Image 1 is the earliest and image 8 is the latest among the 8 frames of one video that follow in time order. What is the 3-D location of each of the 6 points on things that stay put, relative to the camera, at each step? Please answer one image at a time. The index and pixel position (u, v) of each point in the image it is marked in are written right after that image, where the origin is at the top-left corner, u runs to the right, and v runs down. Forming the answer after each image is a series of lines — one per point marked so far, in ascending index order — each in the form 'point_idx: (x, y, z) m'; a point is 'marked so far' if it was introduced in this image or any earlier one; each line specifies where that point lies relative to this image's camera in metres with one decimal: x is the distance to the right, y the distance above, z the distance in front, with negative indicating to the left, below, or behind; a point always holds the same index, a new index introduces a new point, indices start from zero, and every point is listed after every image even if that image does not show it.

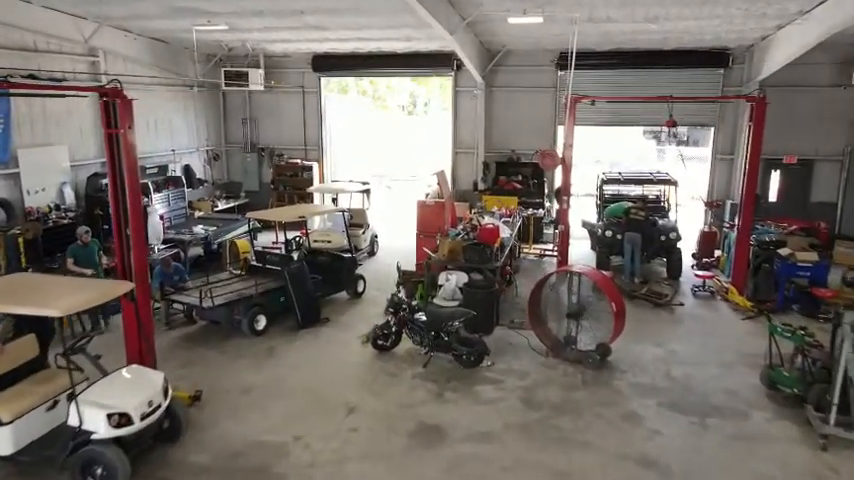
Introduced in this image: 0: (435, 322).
0: (+0.1, -0.8, +6.1) m
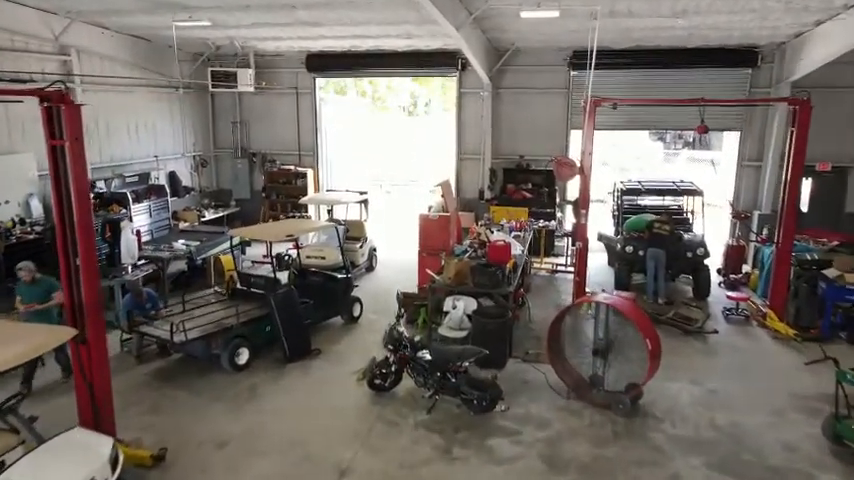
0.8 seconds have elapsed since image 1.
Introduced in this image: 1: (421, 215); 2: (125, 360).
0: (+0.1, -1.0, +5.2) m
1: (-0.1, +0.3, +7.7) m
2: (-3.2, -1.3, +6.3) m
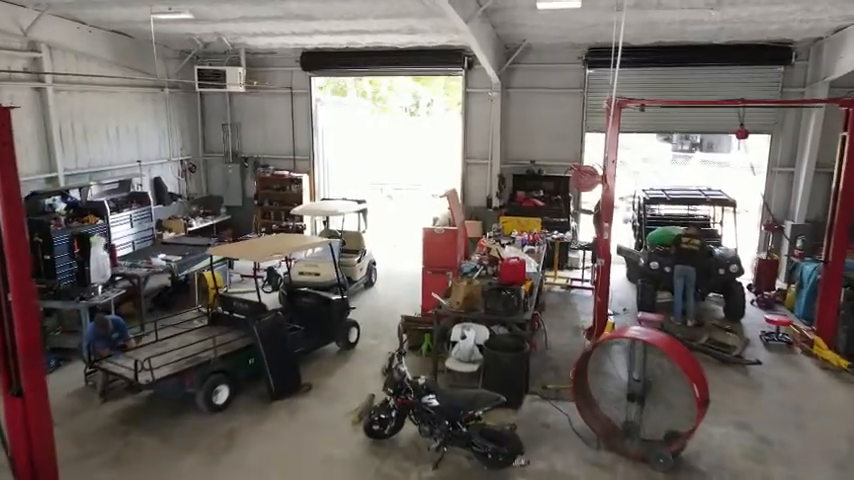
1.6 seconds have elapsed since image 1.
0: (+0.2, -1.2, +4.4) m
1: (0.0, +0.1, +6.9) m
2: (-3.1, -1.4, +5.6) m
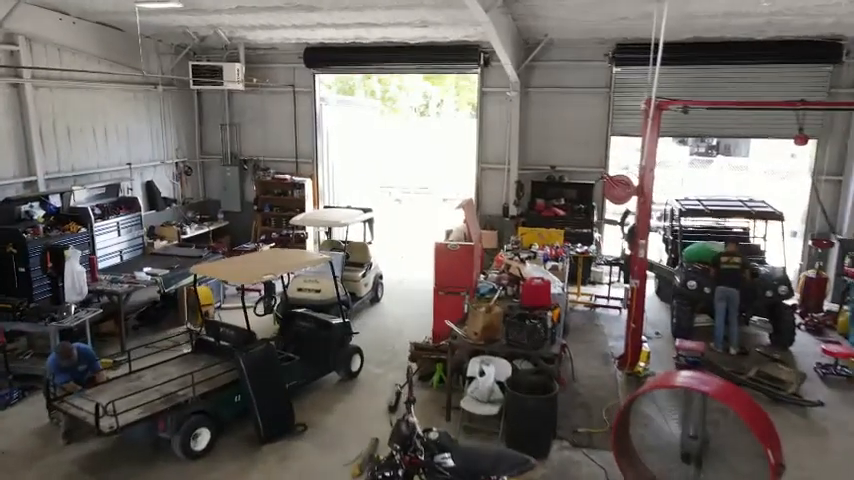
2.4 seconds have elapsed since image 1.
0: (+0.3, -1.4, +3.7) m
1: (+0.1, 0.0, +6.2) m
2: (-3.0, -1.6, +4.8) m
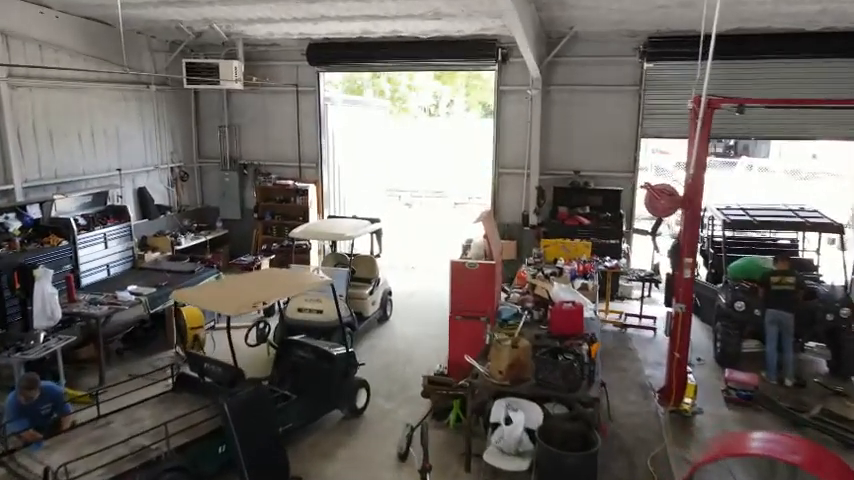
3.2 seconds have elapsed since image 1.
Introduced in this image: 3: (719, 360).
0: (+0.3, -1.6, +2.9) m
1: (+0.2, -0.2, +5.4) m
2: (-2.9, -1.7, +4.2) m
3: (+3.0, -1.2, +6.3) m
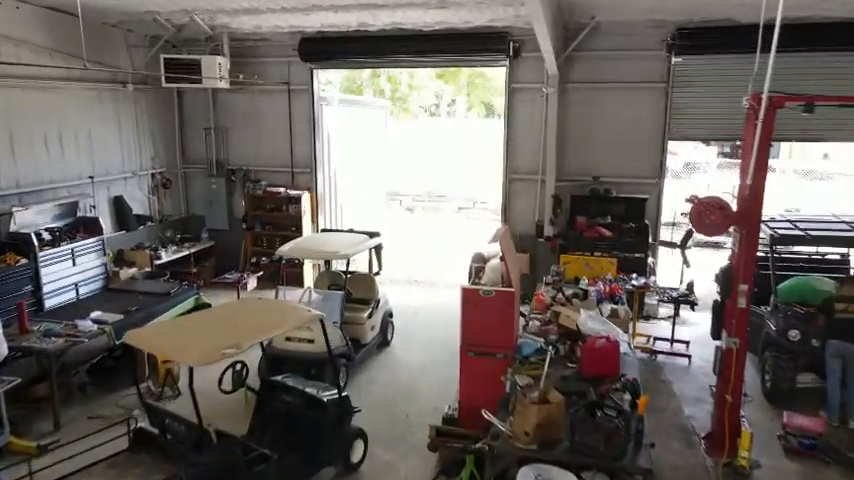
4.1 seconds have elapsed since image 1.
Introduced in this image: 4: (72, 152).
0: (+0.4, -1.7, +2.1) m
1: (+0.3, -0.4, +4.6) m
2: (-2.8, -1.9, +3.4) m
3: (+3.1, -1.4, +5.5) m
4: (-4.4, +1.1, +7.6) m
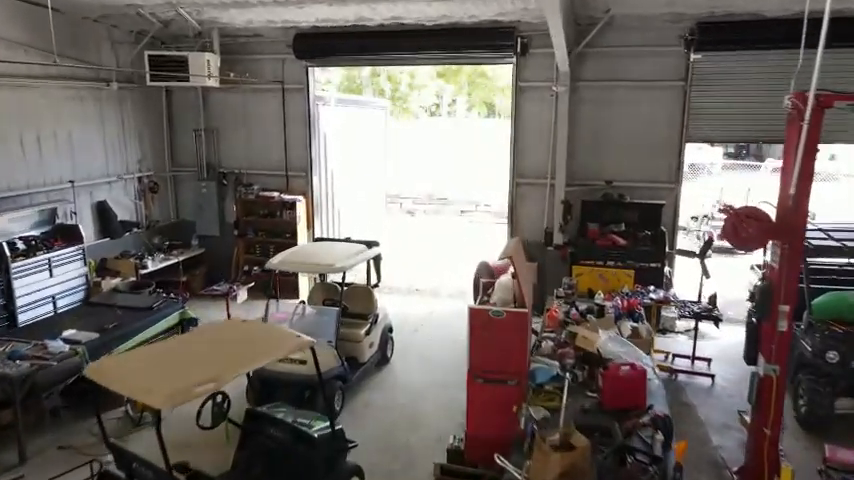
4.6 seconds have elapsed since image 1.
0: (+0.4, -1.8, +1.7) m
1: (+0.3, -0.5, +4.1) m
2: (-2.8, -2.0, +2.9) m
3: (+3.1, -1.5, +5.0) m
4: (-4.4, +1.0, +7.1) m
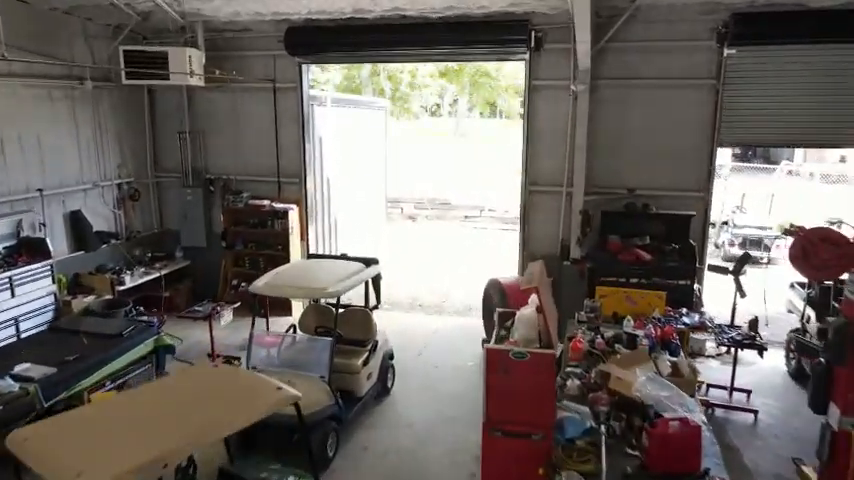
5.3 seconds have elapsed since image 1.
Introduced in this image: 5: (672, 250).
0: (+0.5, -2.0, +1.0) m
1: (+0.3, -0.6, +3.5) m
2: (-2.8, -2.2, +2.2) m
3: (+3.2, -1.7, +4.3) m
4: (-4.4, +0.8, +6.5) m
5: (+2.6, -0.1, +6.3) m
